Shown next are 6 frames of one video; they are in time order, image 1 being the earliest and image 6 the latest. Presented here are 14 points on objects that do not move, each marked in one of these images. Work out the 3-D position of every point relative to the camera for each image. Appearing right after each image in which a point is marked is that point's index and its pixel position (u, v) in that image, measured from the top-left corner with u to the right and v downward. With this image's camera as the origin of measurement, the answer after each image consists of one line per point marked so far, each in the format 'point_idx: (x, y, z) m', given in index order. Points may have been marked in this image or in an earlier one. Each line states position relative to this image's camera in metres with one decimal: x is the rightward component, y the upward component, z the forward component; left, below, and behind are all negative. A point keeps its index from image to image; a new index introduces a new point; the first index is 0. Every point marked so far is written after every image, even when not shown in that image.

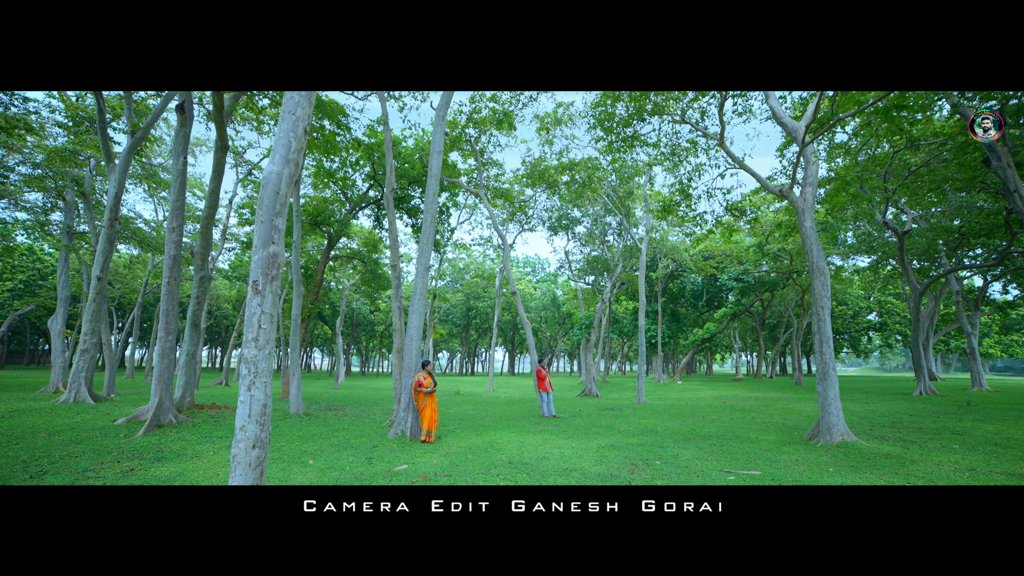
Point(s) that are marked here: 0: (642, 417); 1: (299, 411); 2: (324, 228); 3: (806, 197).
0: (+3.4, -3.4, +11.4) m
1: (-5.2, -3.0, +10.6) m
2: (-7.9, +2.6, +18.4) m
3: (+5.6, +1.8, +8.4) m
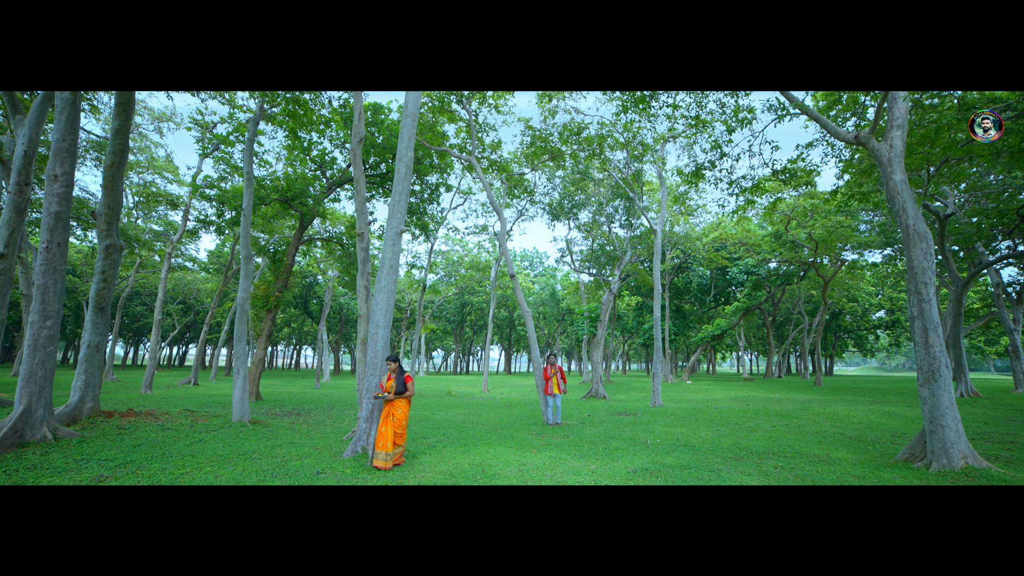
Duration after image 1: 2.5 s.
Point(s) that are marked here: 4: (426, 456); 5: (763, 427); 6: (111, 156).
0: (+3.3, -3.0, +9.5) m
1: (-5.3, -2.5, +8.6) m
2: (-8.0, +3.1, +16.3) m
3: (+5.6, +2.2, +6.4) m
4: (-1.3, -2.7, +6.8) m
5: (+5.4, -3.0, +9.5) m
6: (-6.3, +2.1, +6.9) m
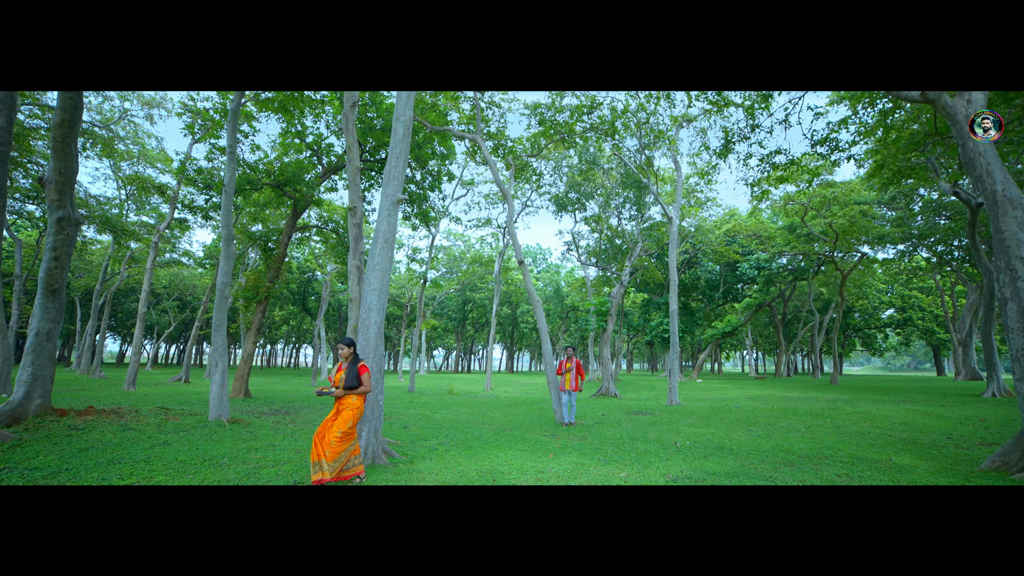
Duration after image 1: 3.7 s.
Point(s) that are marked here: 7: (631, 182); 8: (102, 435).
0: (+3.5, -2.7, +8.6) m
1: (-5.1, -2.3, +7.7) m
2: (-7.8, +3.4, +15.4) m
3: (+5.8, +2.4, +5.5) m
4: (-1.1, -2.4, +5.9) m
5: (+5.6, -2.7, +8.6) m
6: (-6.1, +2.3, +6.0) m
7: (+5.4, +4.8, +19.7) m
8: (-5.4, -2.0, +5.8) m
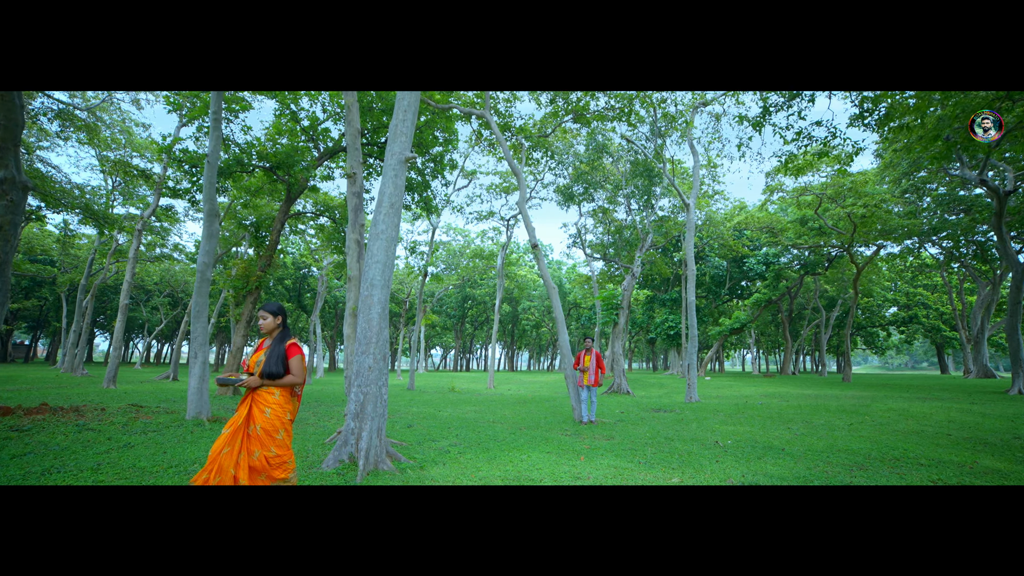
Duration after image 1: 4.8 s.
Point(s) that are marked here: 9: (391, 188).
0: (+3.8, -2.5, +7.8) m
1: (-4.8, -2.0, +6.8) m
2: (-7.6, +3.7, +14.5) m
3: (+6.1, +2.7, +4.7) m
4: (-0.8, -2.1, +5.1) m
5: (+5.9, -2.5, +7.8) m
6: (-5.8, +2.6, +5.1) m
7: (+5.6, +5.1, +18.9) m
8: (-5.1, -1.7, +4.9) m
9: (-1.4, +1.2, +5.1) m
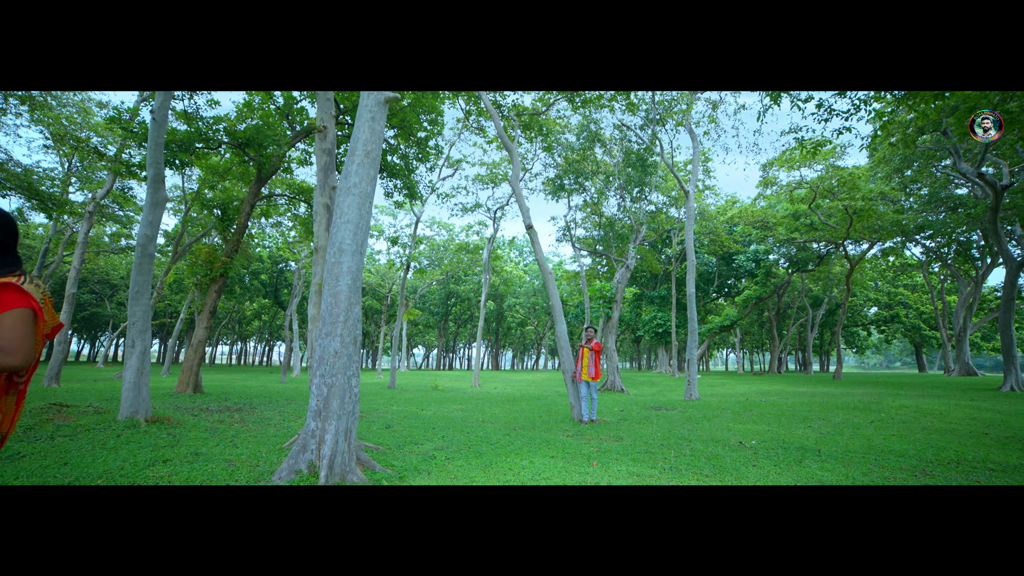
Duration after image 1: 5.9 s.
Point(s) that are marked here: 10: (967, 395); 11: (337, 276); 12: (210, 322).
0: (+3.7, -2.2, +7.0) m
1: (-4.9, -1.7, +5.7) m
2: (-7.9, +4.0, +13.4) m
3: (+6.1, +2.9, +4.1) m
4: (-0.8, -1.8, +4.2) m
5: (+5.8, -2.2, +7.1) m
6: (-5.8, +2.9, +4.1) m
7: (+5.1, +5.3, +18.3) m
8: (-5.1, -1.4, +3.9) m
9: (-1.4, +1.4, +4.2) m
10: (+13.0, -3.0, +12.4) m
11: (-1.6, +0.1, +3.9) m
12: (-8.8, -1.0, +12.7) m
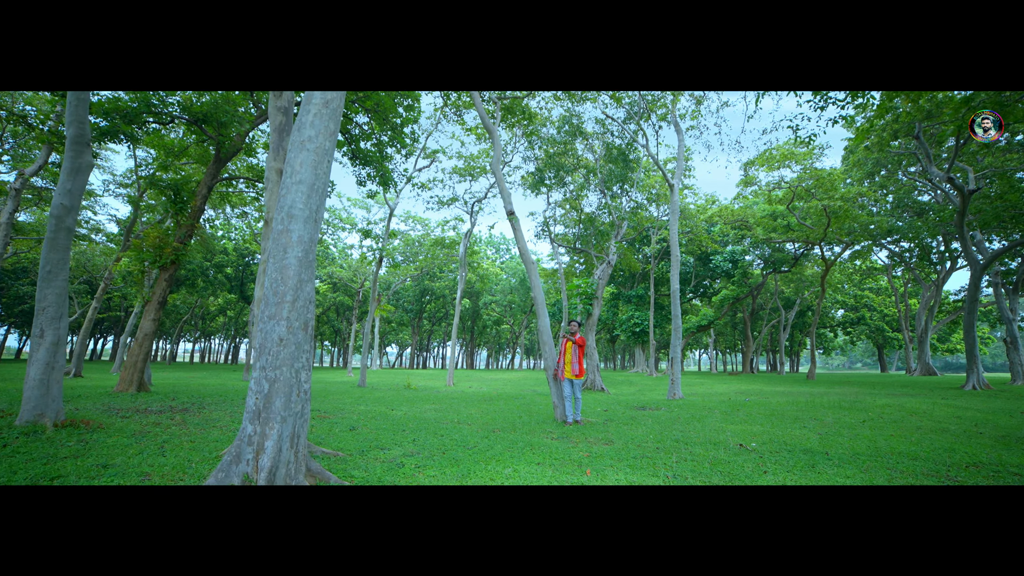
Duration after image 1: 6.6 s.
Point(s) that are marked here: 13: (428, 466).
0: (+3.3, -2.1, +6.6) m
1: (-5.1, -1.4, +4.9) m
2: (-8.5, +4.3, +12.3) m
3: (+6.0, +3.0, +3.8) m
4: (-1.0, -1.6, +3.6) m
5: (+5.5, -2.1, +6.9) m
6: (-5.8, +3.2, +3.2) m
7: (+4.3, +5.4, +17.9) m
8: (-5.2, -1.1, +3.0) m
9: (-1.5, +1.6, +3.5) m
10: (+12.4, -3.0, +12.5) m
11: (-1.7, +0.3, +3.2) m
12: (-9.4, -0.7, +11.6) m
13: (-0.8, -1.7, +4.0) m
